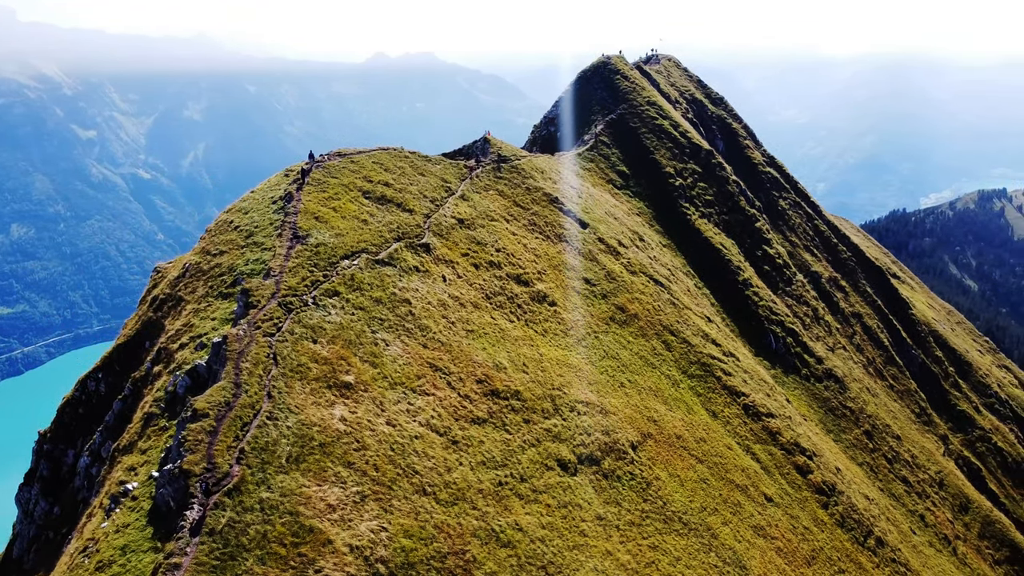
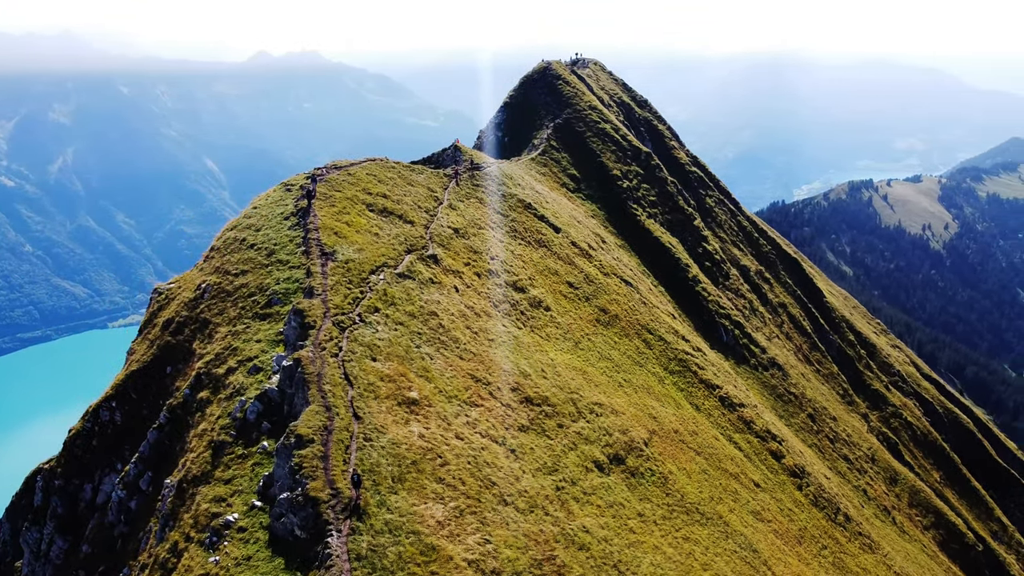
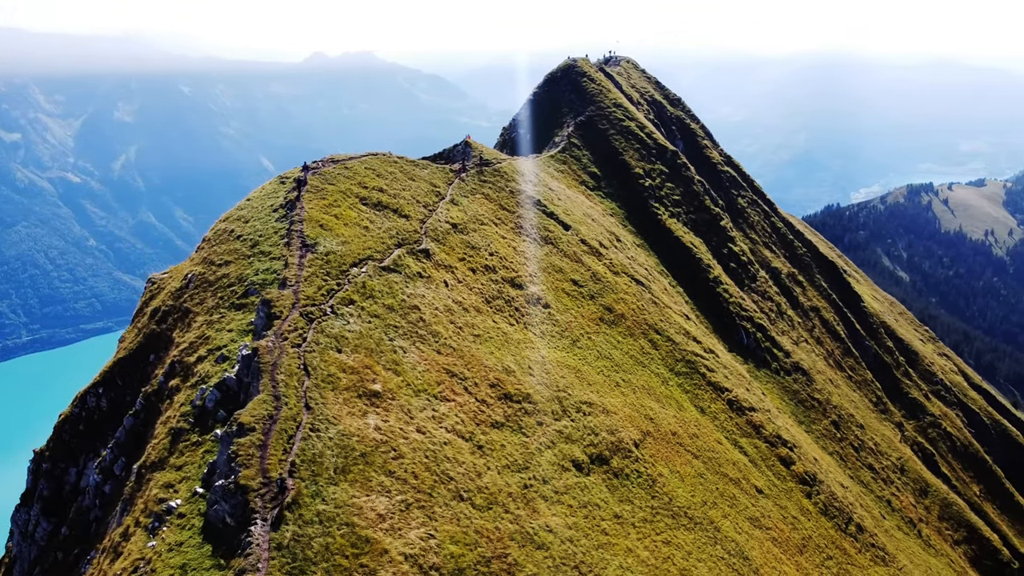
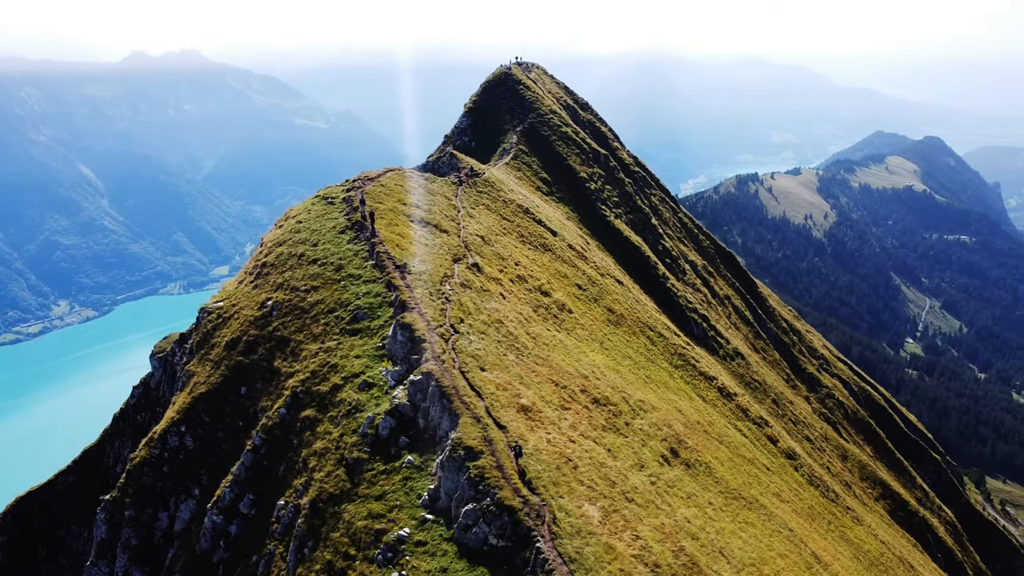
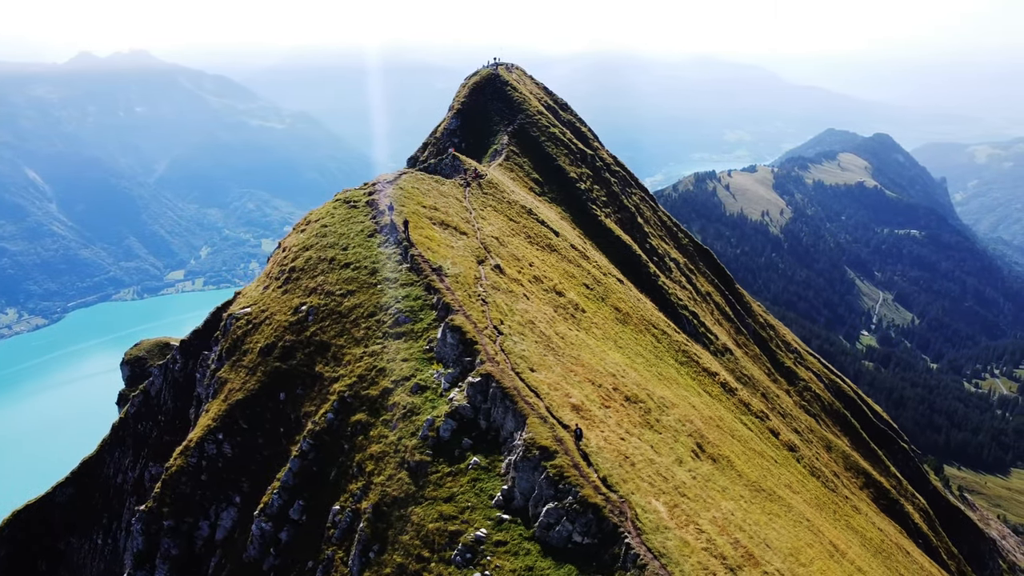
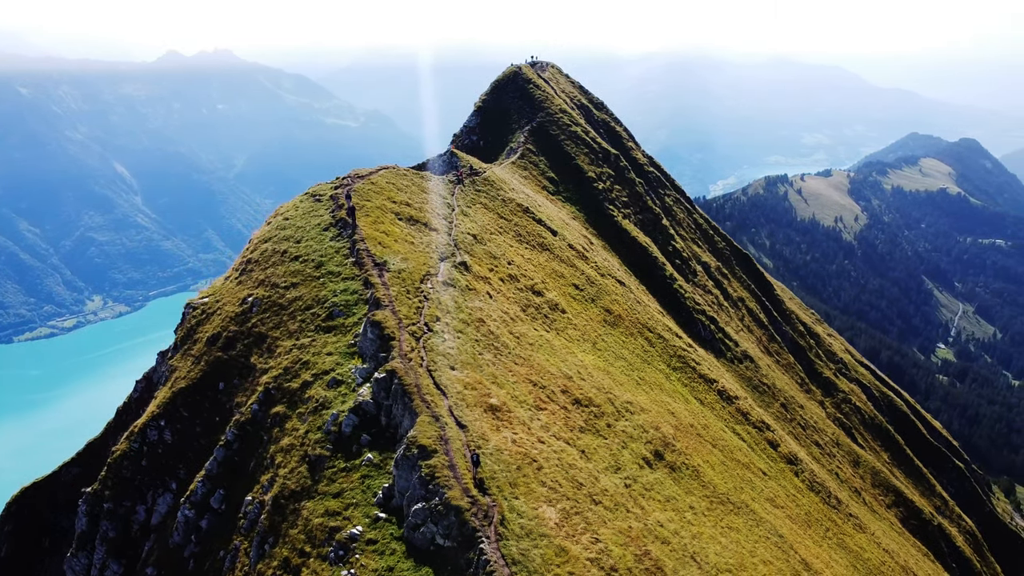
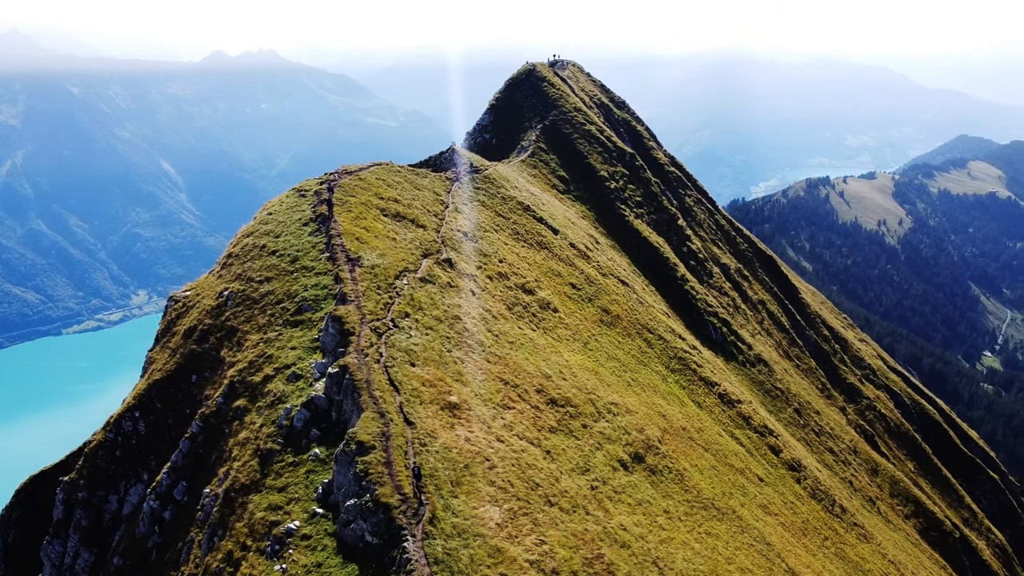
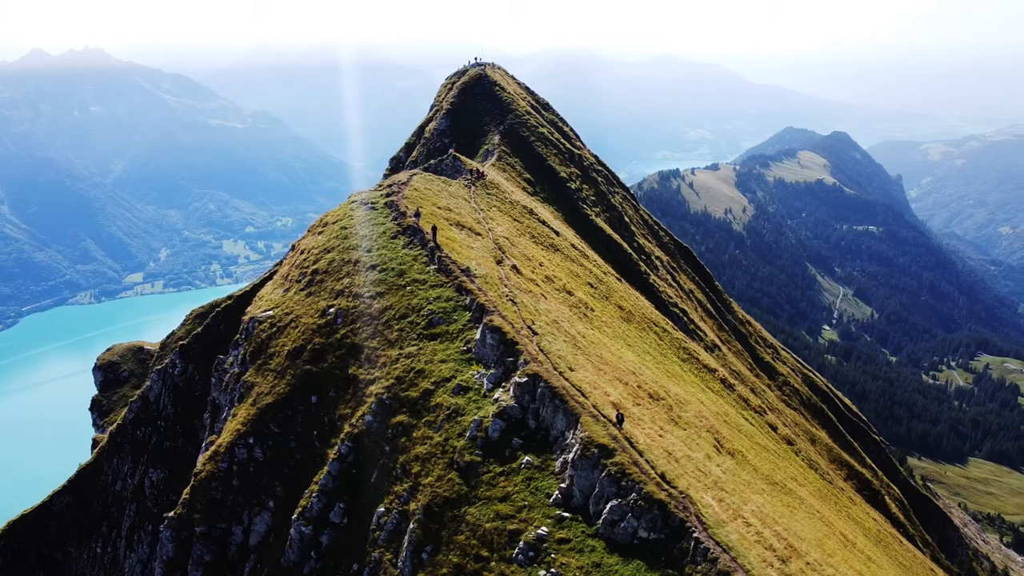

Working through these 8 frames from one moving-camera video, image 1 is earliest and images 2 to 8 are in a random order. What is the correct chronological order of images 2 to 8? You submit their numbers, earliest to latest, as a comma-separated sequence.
3, 2, 7, 6, 4, 5, 8
